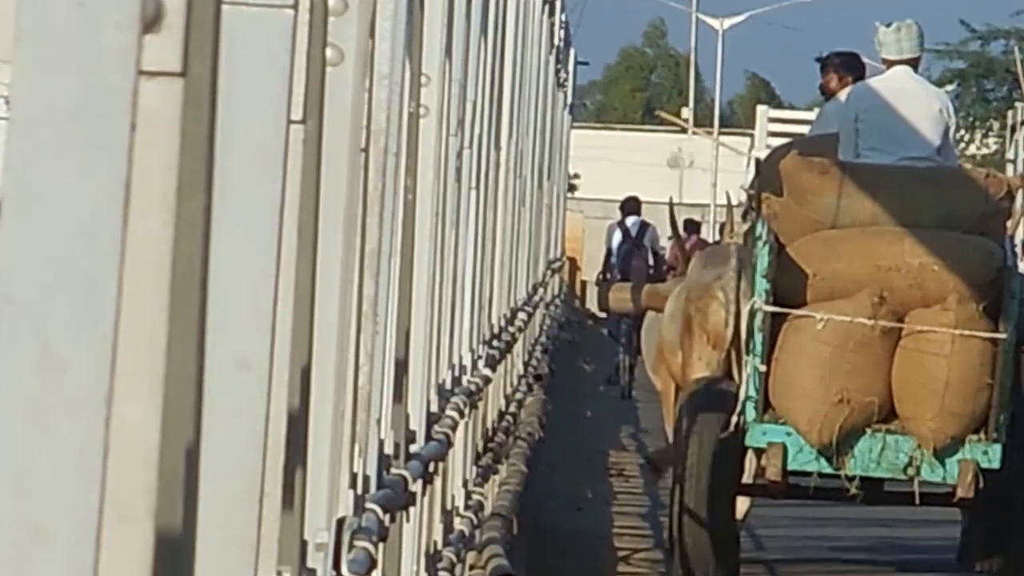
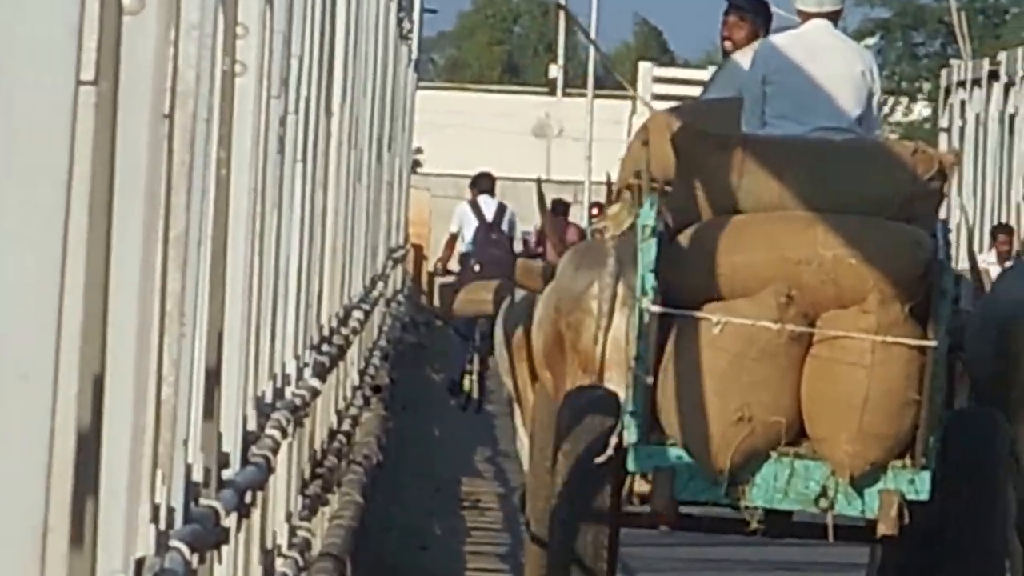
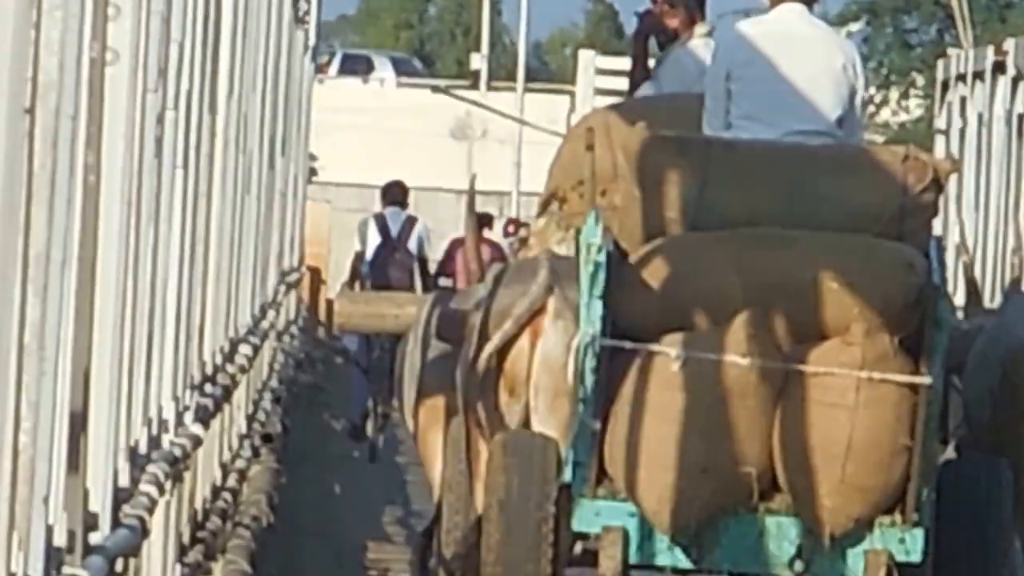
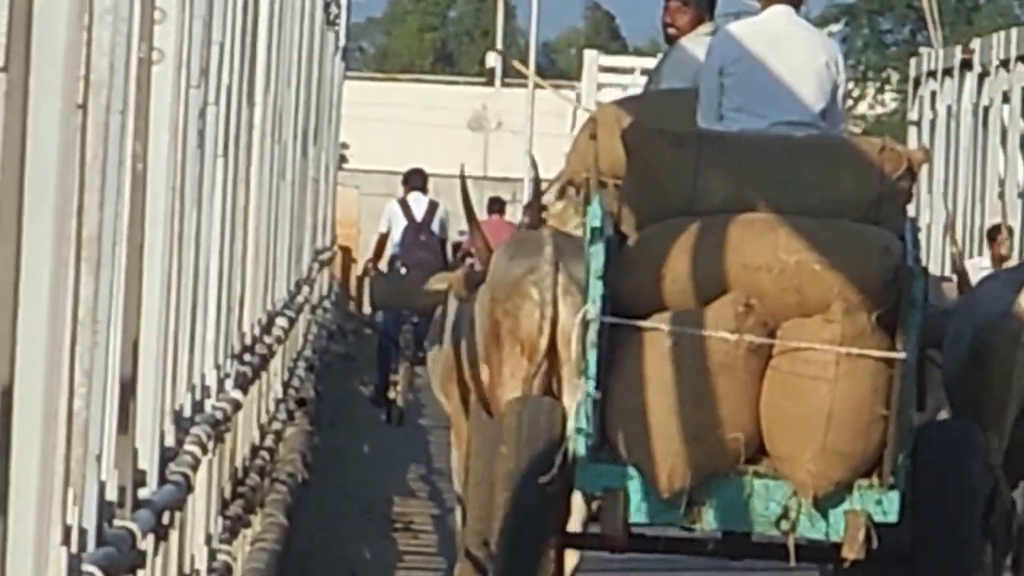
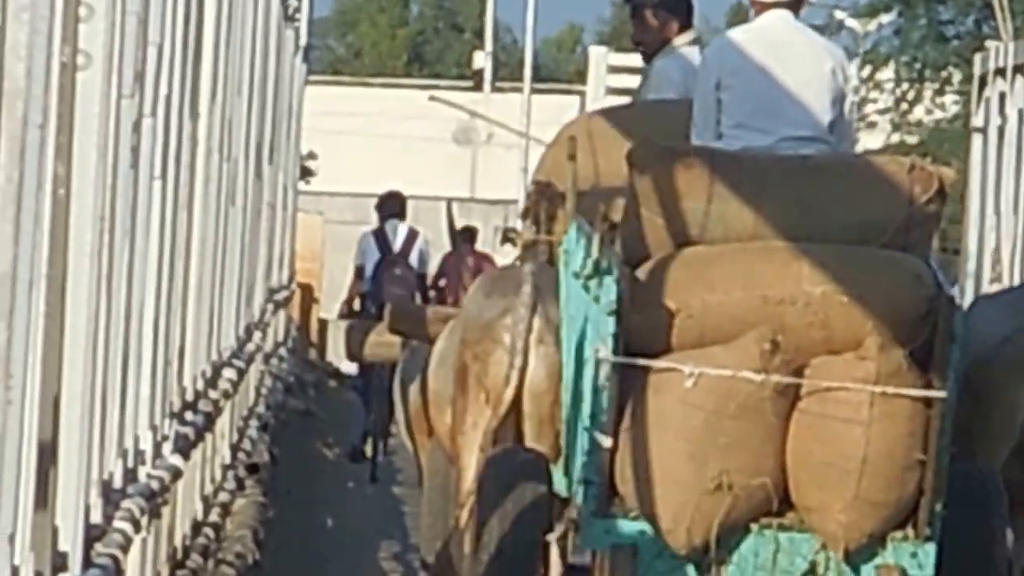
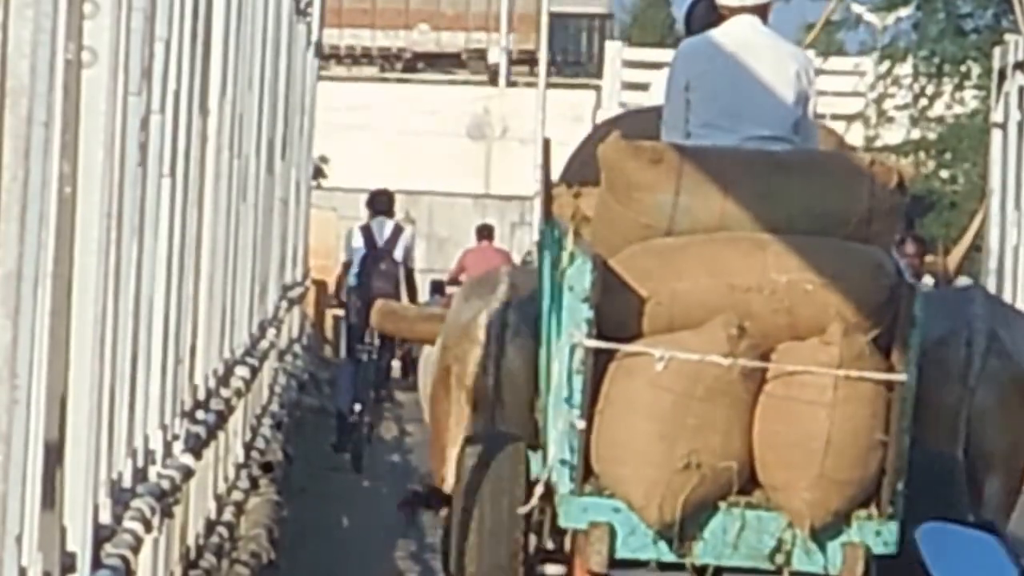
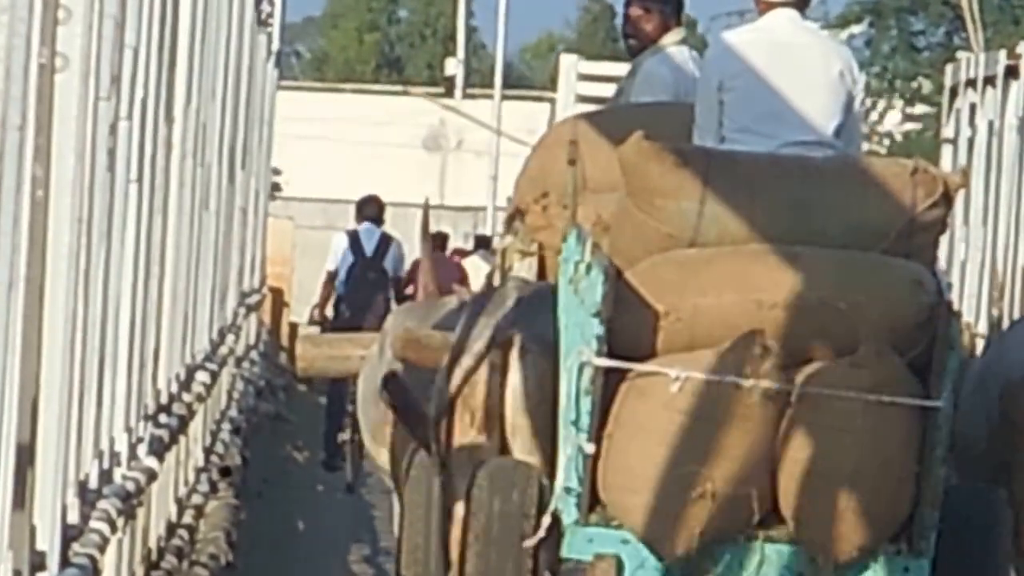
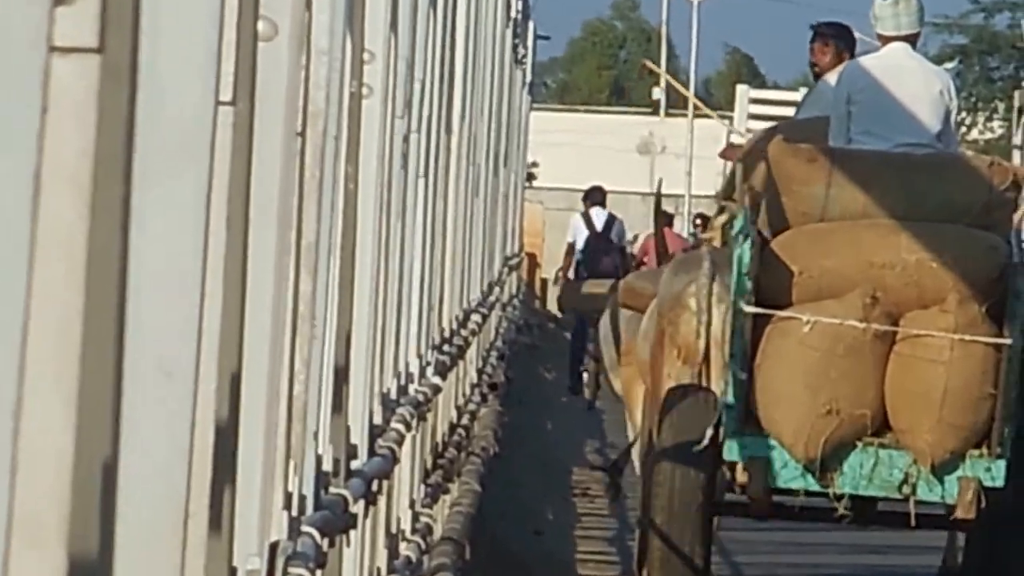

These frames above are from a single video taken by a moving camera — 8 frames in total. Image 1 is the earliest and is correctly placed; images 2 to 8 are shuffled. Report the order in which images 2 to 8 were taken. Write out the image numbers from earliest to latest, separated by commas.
8, 2, 4, 3, 7, 5, 6
